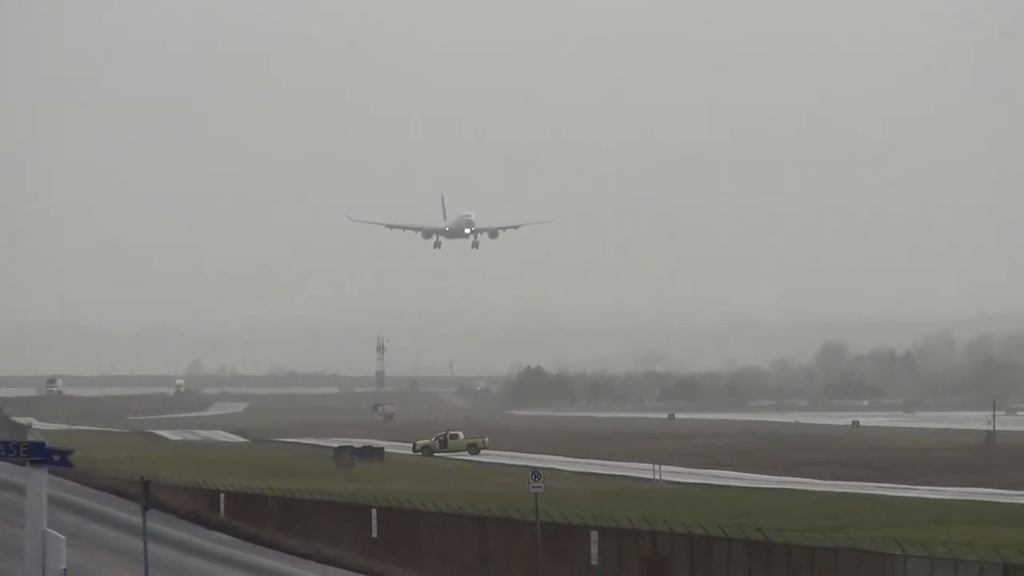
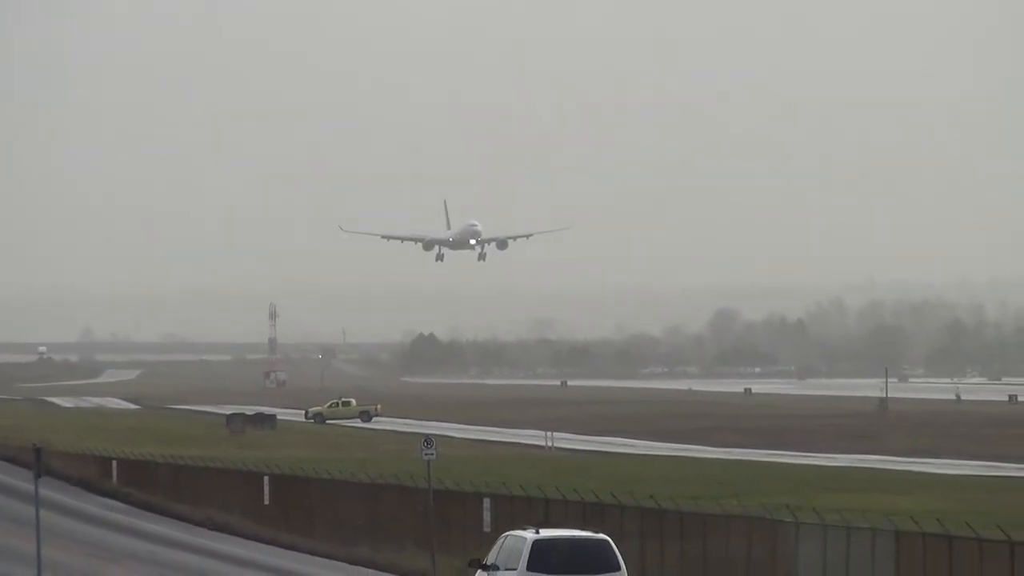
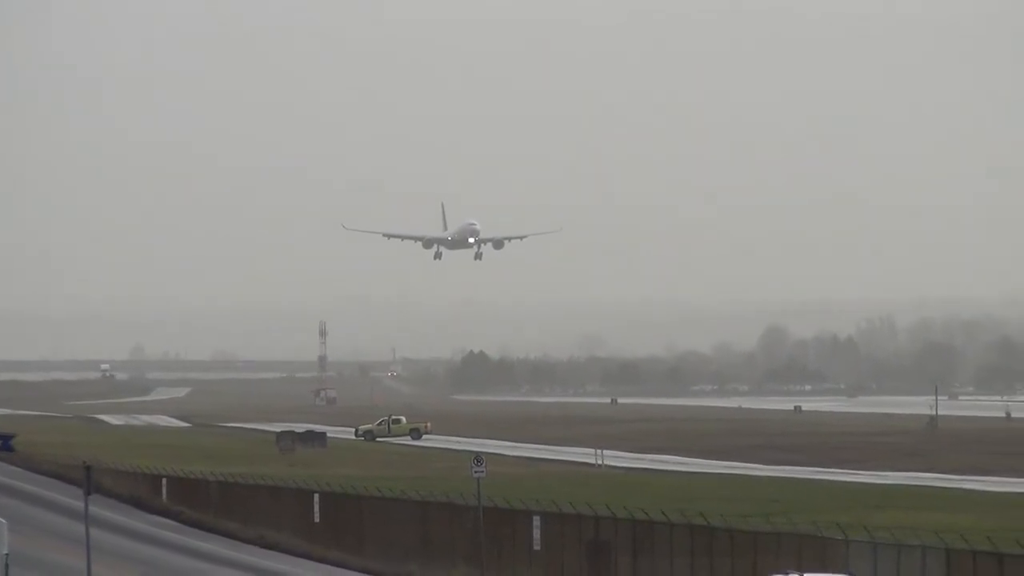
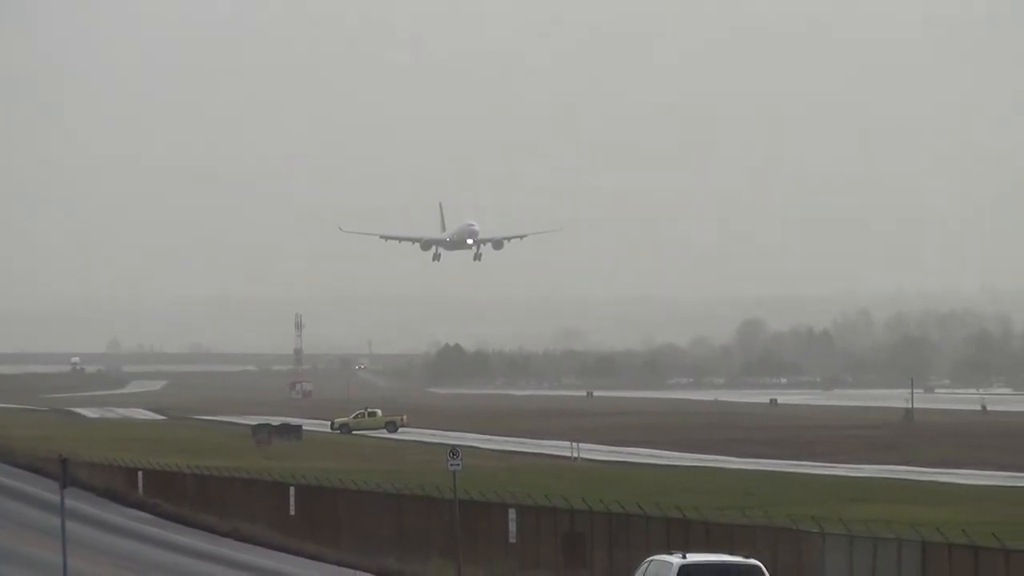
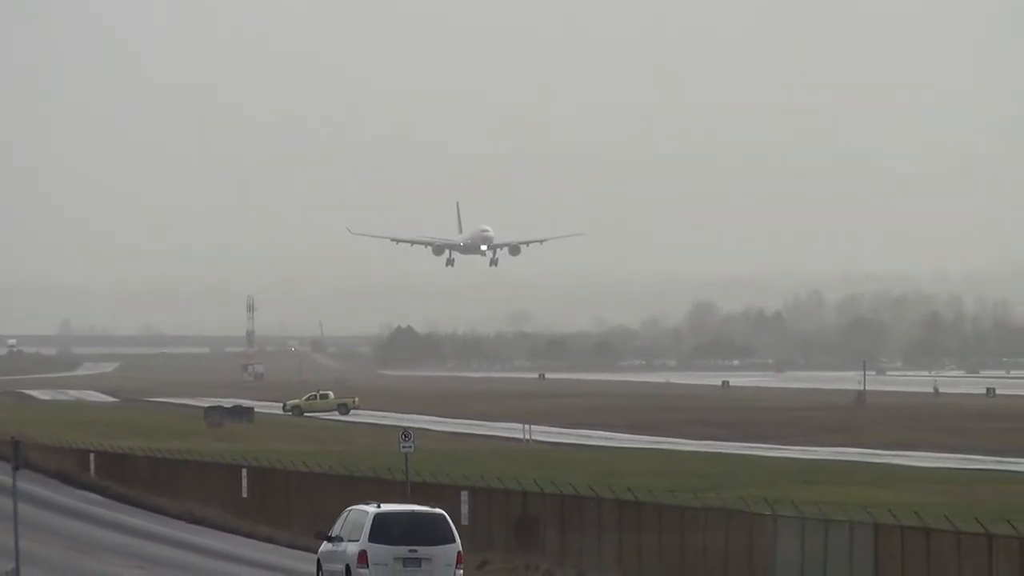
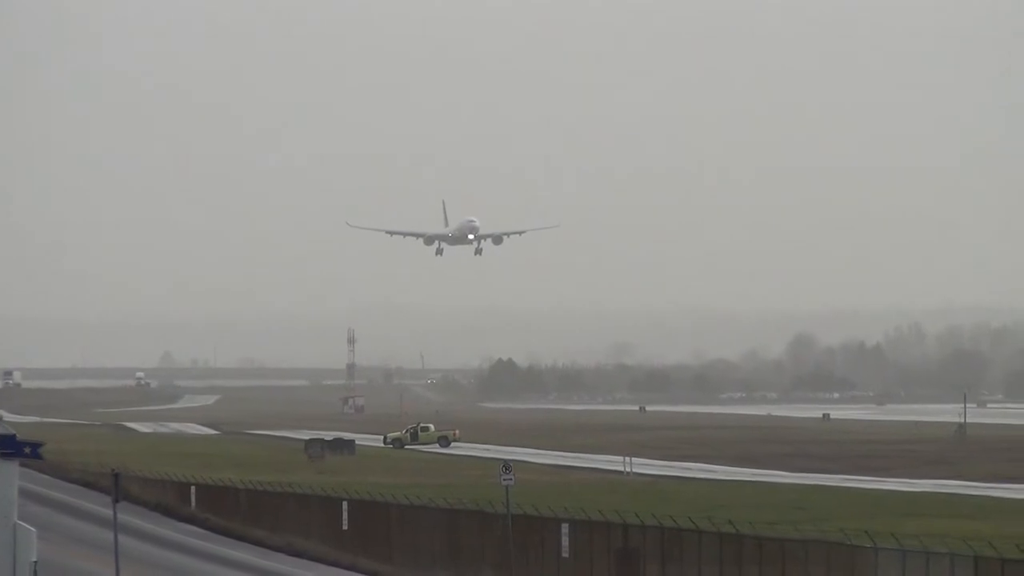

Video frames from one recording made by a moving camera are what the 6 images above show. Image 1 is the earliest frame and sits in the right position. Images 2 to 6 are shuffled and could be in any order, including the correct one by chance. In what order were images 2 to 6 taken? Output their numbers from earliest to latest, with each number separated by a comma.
6, 3, 4, 2, 5
